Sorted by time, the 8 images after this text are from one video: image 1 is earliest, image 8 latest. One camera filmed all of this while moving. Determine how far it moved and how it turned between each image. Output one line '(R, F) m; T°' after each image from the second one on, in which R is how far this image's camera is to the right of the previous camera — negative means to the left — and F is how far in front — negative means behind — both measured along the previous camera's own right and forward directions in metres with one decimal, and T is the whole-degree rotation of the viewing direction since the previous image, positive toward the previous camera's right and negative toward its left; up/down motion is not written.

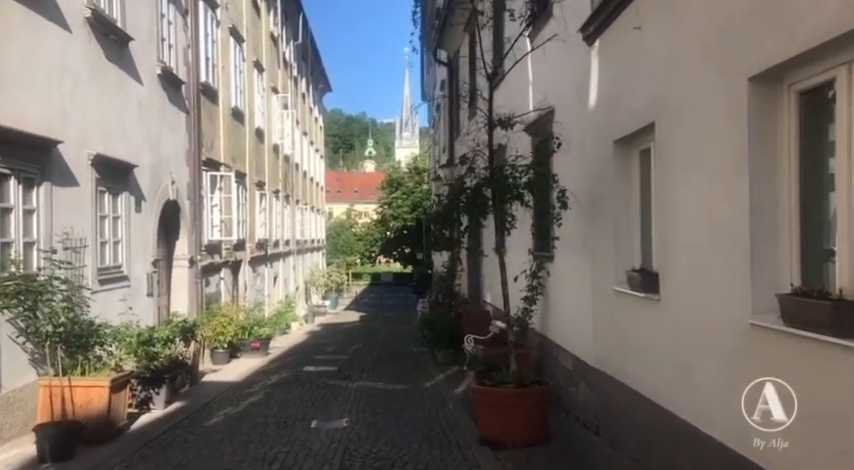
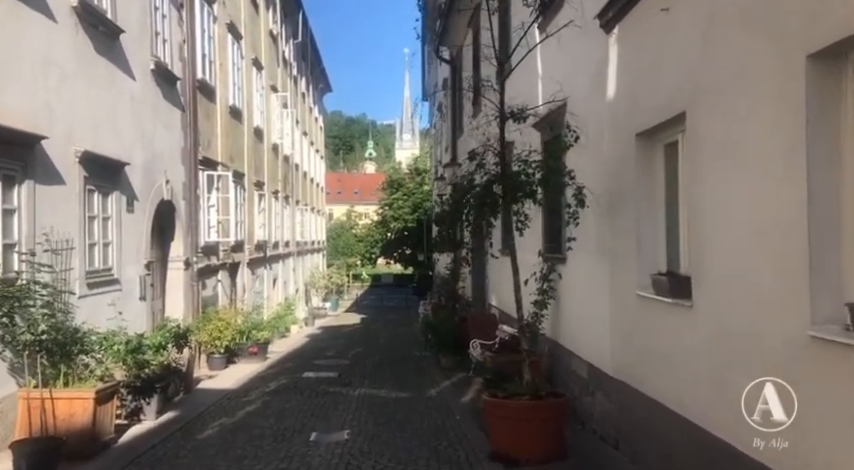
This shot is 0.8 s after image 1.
(-0.1, +0.5) m; 0°
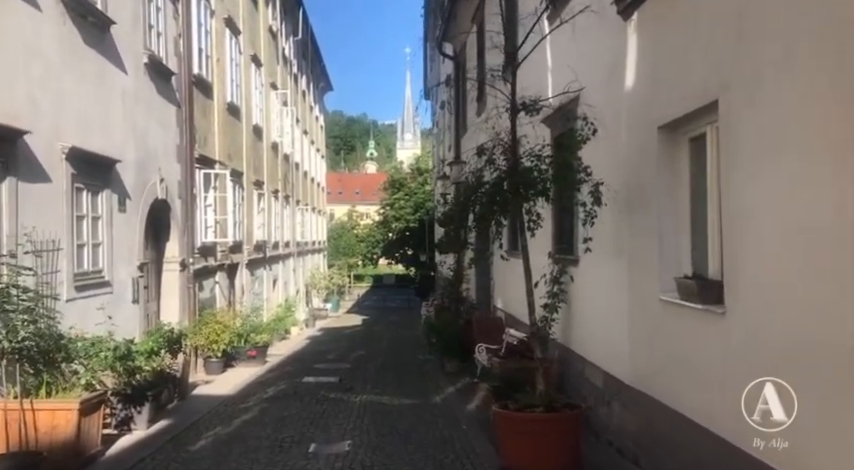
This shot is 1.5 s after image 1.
(0.0, +0.4) m; 0°
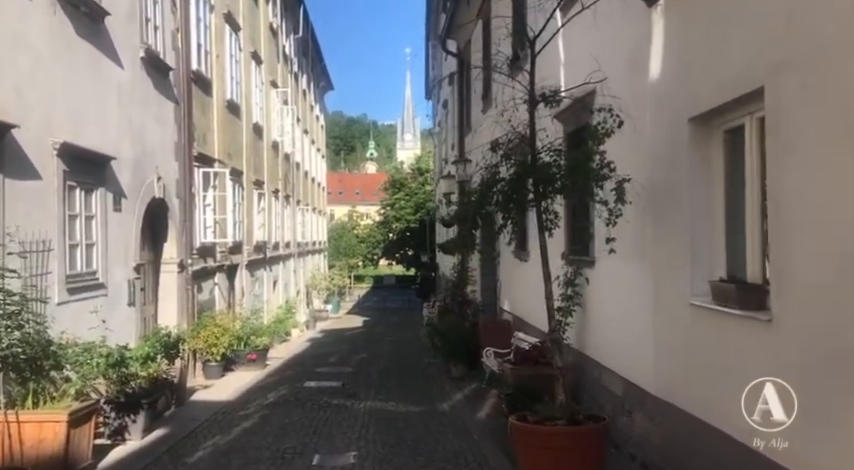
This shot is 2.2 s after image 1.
(-0.1, +0.4) m; 0°
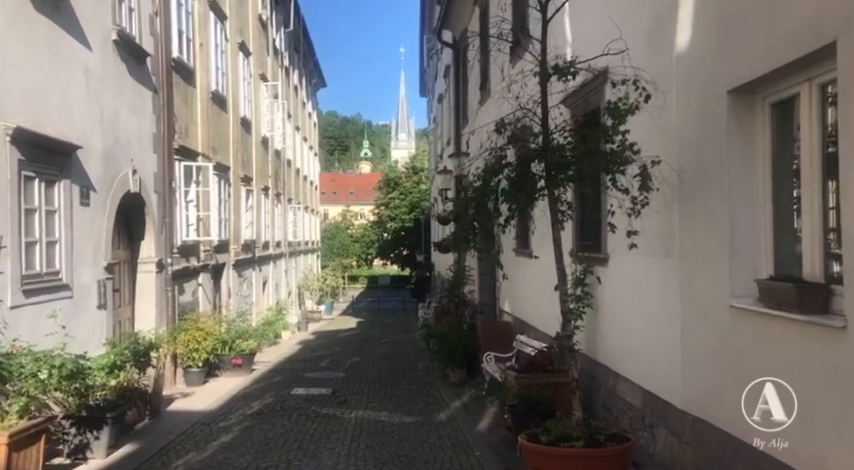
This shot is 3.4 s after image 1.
(0.0, +0.7) m; 0°
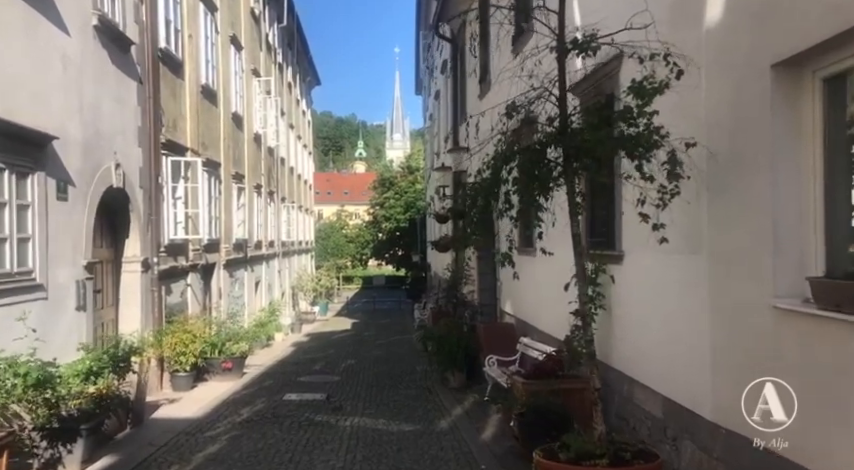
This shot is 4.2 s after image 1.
(-0.1, +0.5) m; 0°
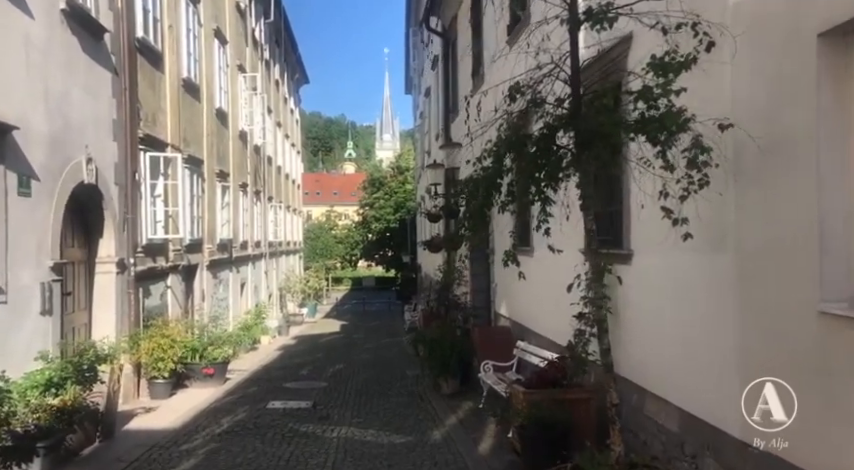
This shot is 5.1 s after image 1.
(0.0, +0.5) m; +1°
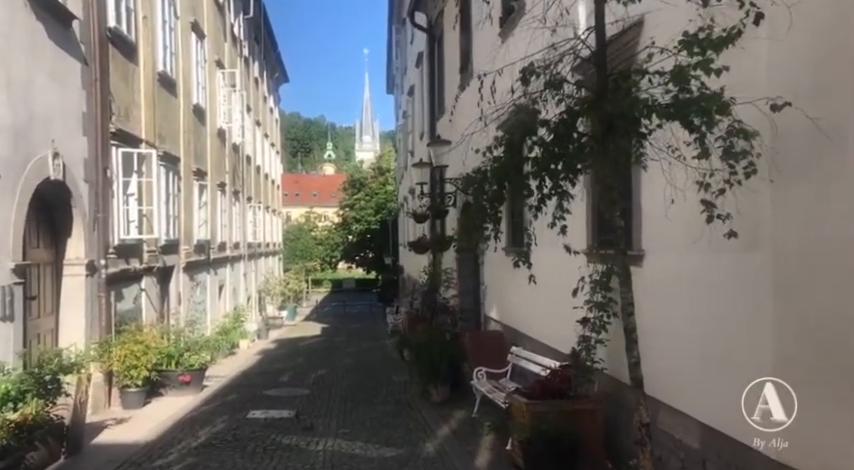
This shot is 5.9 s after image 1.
(-0.1, +0.5) m; +2°
